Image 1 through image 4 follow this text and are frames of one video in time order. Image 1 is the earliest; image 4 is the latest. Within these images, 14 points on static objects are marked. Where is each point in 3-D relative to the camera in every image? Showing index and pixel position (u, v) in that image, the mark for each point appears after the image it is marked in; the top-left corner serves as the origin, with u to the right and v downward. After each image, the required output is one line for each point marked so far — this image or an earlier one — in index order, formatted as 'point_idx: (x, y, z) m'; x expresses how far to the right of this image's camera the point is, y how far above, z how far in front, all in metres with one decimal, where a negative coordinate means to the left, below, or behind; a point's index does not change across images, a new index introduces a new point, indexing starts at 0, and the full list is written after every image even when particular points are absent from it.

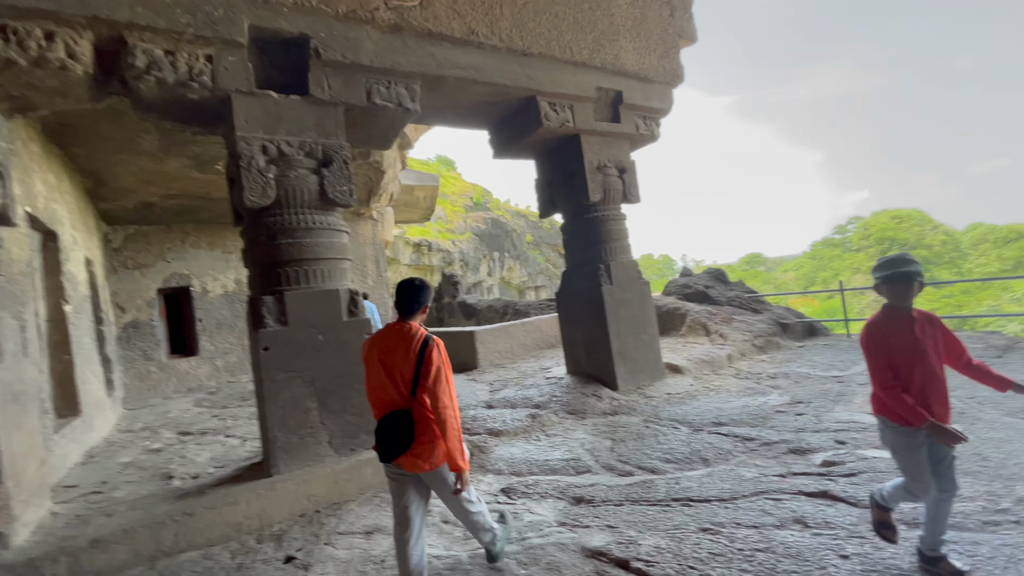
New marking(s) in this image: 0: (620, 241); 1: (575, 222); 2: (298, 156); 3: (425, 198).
0: (+0.9, +0.4, +4.1) m
1: (+0.5, +0.6, +4.1) m
2: (-1.2, +0.8, +2.7) m
3: (-2.6, +2.7, +14.0) m
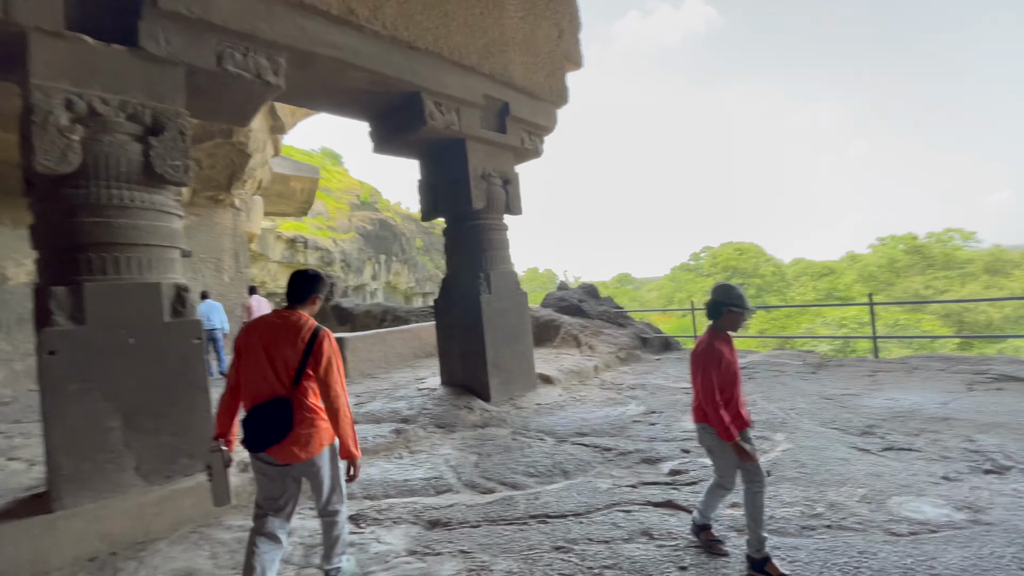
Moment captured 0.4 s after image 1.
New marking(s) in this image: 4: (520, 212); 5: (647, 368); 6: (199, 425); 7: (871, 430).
0: (-0.1, +0.3, +4.0) m
1: (-0.5, +0.5, +4.0) m
2: (-1.9, +0.8, +2.2) m
3: (-5.8, +2.7, +13.0) m
4: (+0.1, +0.7, +4.2) m
5: (+1.4, -0.8, +4.8) m
6: (-1.6, -0.7, +2.4) m
7: (+2.3, -0.9, +3.0) m
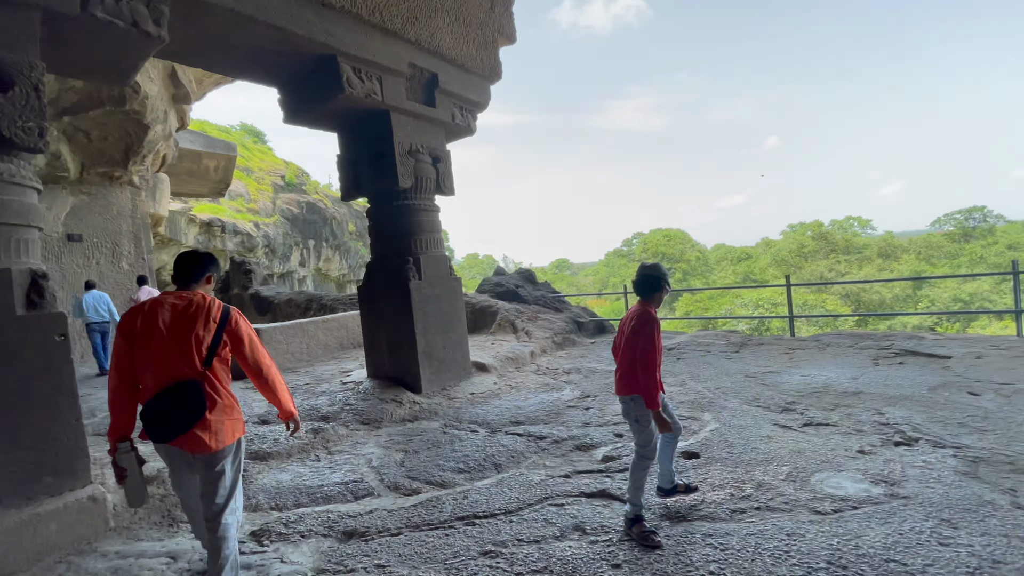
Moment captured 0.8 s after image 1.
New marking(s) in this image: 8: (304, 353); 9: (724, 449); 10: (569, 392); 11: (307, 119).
0: (-0.7, +0.4, +3.8) m
1: (-1.0, +0.6, +3.7) m
2: (-2.2, +0.9, +1.8) m
3: (-7.4, +3.0, +11.9) m
4: (-0.5, +0.8, +4.0) m
5: (+0.7, -0.7, +4.8) m
6: (-1.9, -0.6, +2.0) m
7: (+1.8, -0.8, +3.1) m
8: (-2.2, -0.7, +5.1) m
9: (+1.1, -0.8, +2.4) m
10: (+0.4, -0.8, +3.6) m
11: (-1.5, +1.2, +3.5) m
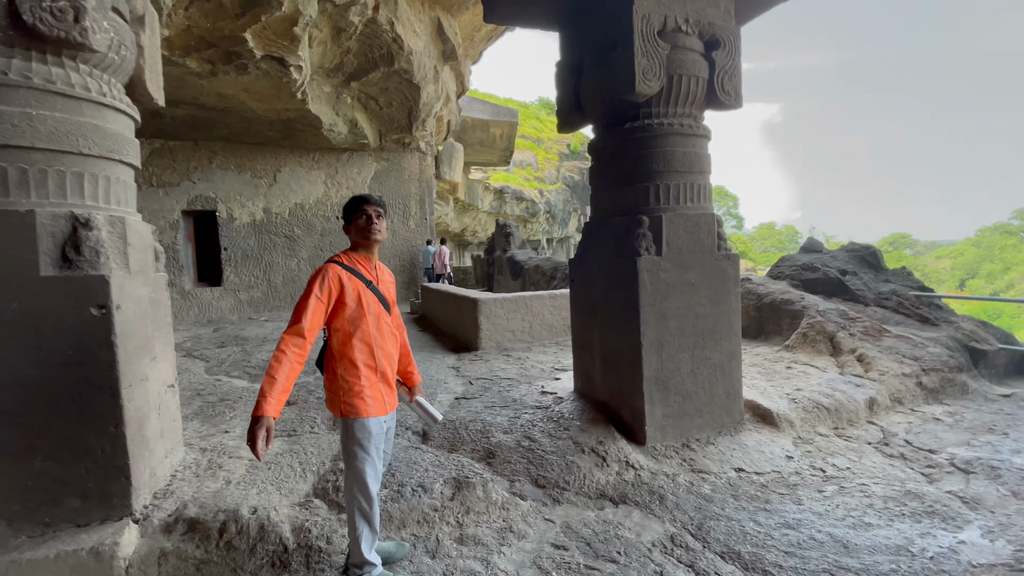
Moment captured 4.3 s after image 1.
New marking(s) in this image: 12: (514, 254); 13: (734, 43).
0: (+0.8, +0.5, +2.2) m
1: (+0.5, +0.7, +2.3) m
2: (-1.5, +1.0, +1.3) m
3: (-0.3, +4.0, +12.4) m
4: (+1.1, +0.9, +2.3) m
5: (+2.5, -0.7, +2.4) m
6: (-1.2, -0.5, +1.4) m
7: (+2.5, -1.0, +0.4) m
8: (+0.1, -0.4, +4.2) m
9: (+1.5, -1.0, +0.2) m
10: (+1.5, -0.8, +1.5) m
11: (0.0, +1.4, +2.4) m
12: (+0.1, +0.6, +8.1) m
13: (+1.1, +1.2, +2.3) m
